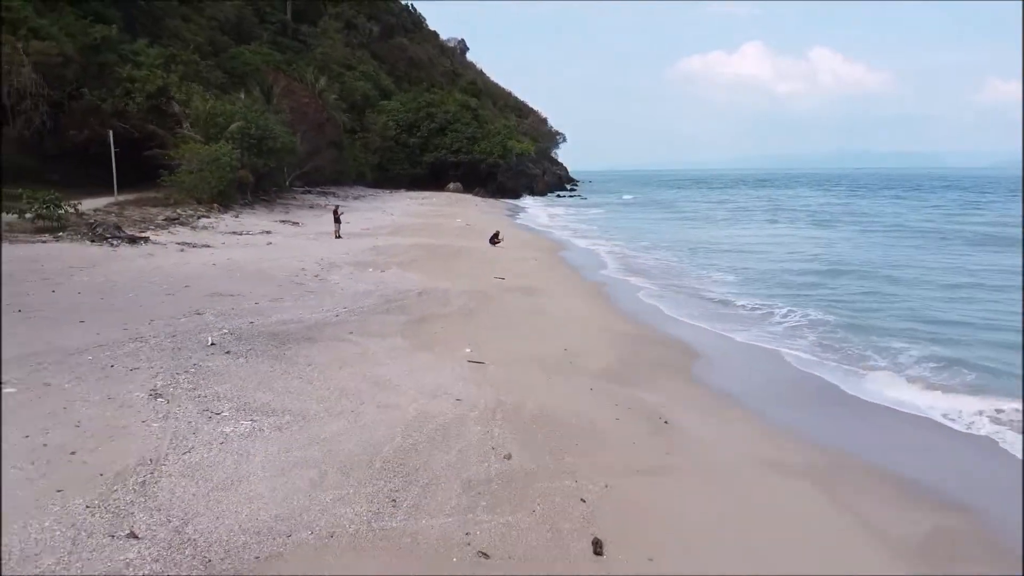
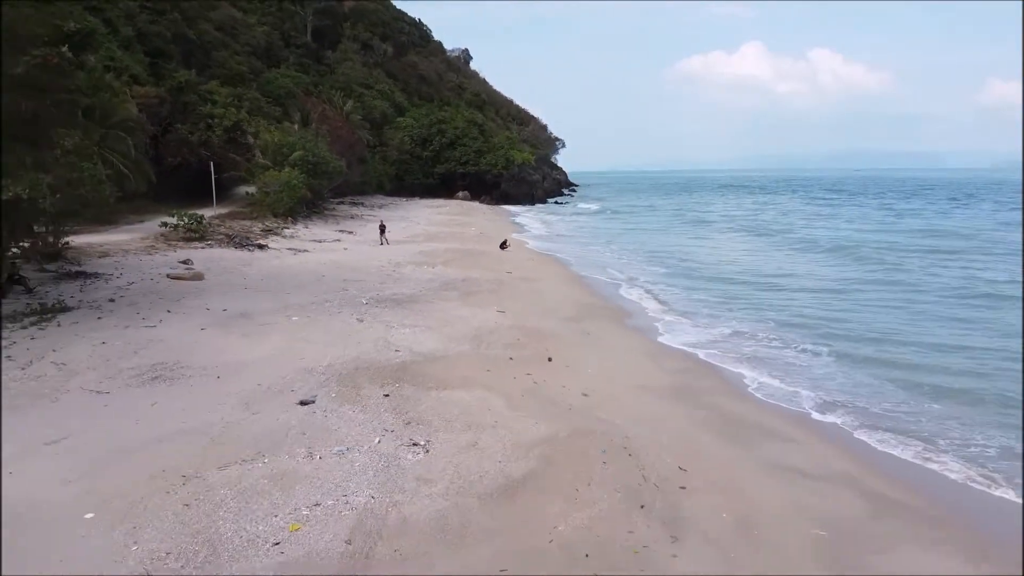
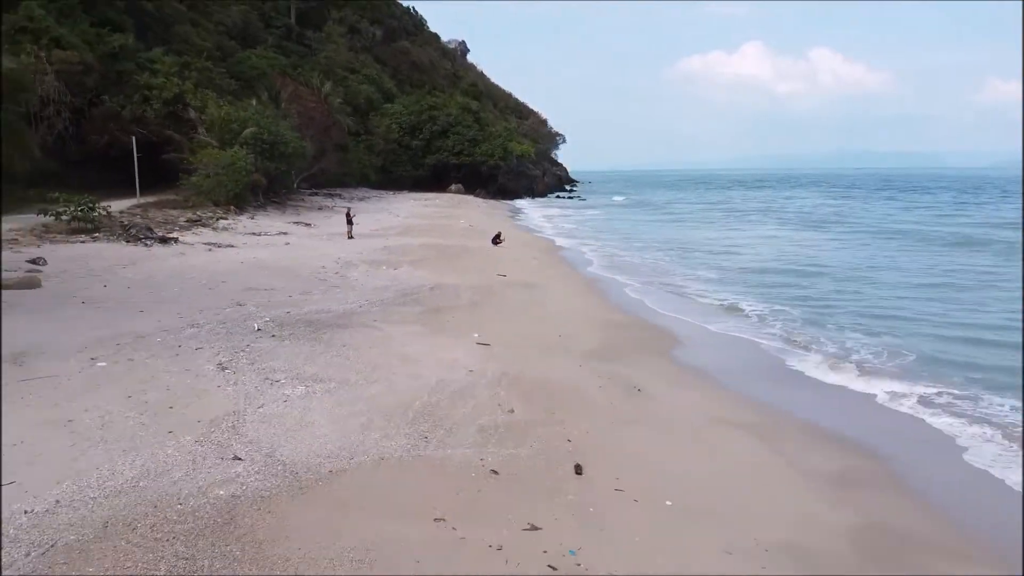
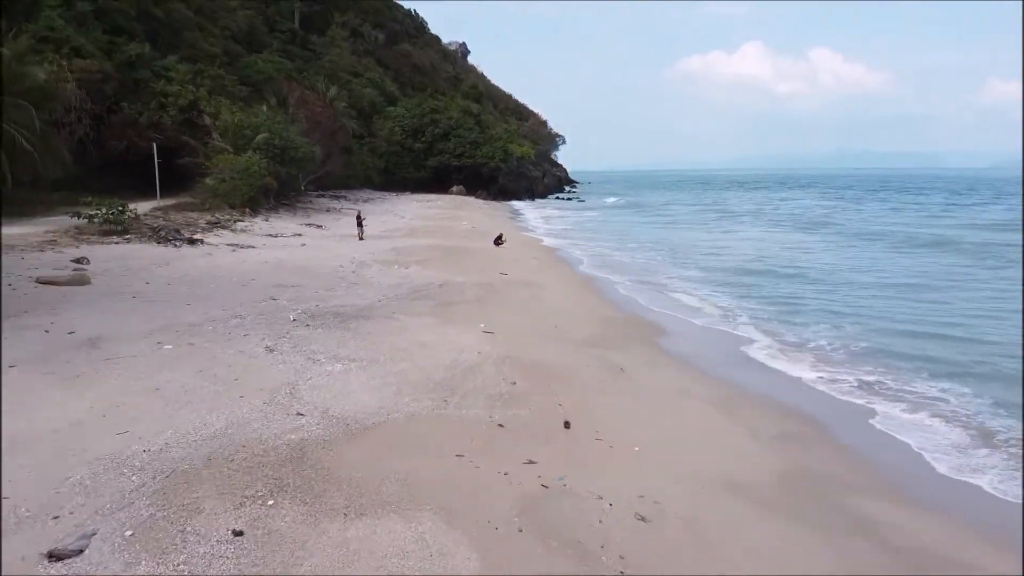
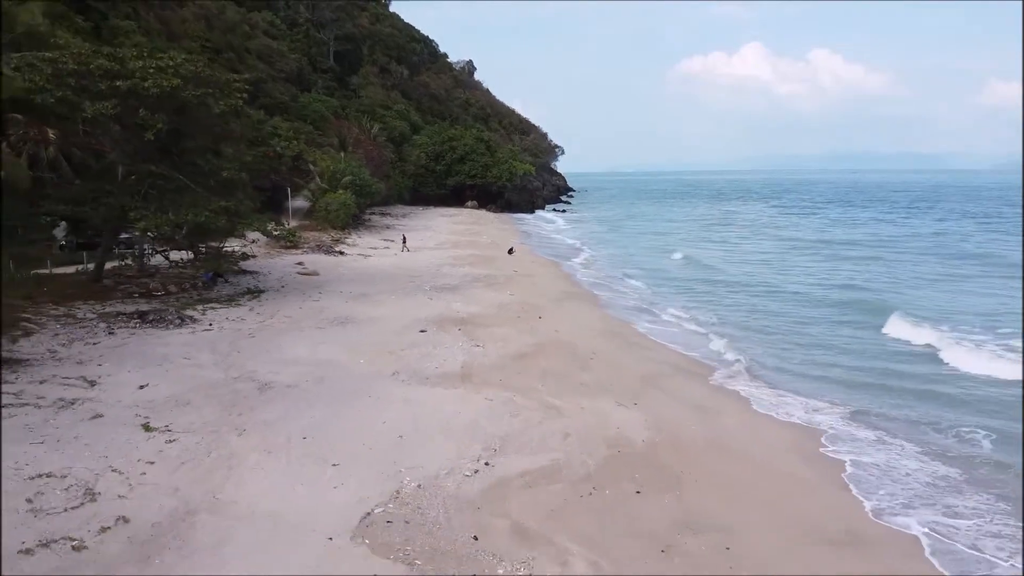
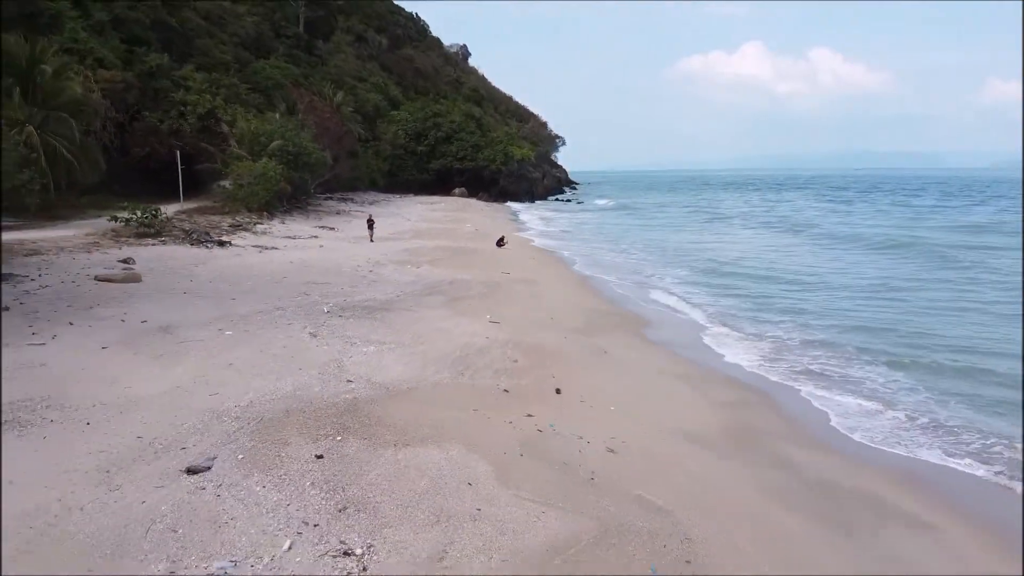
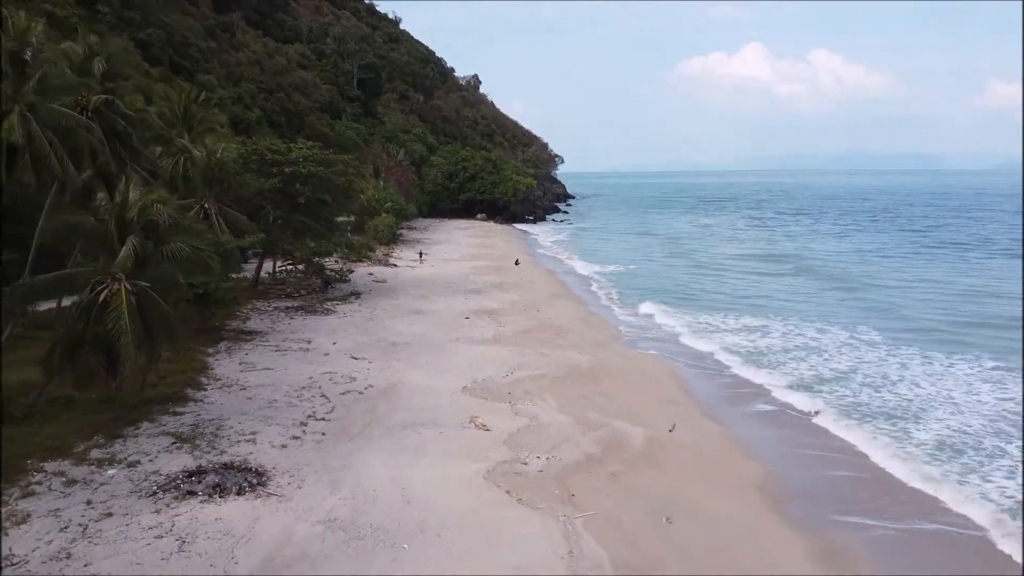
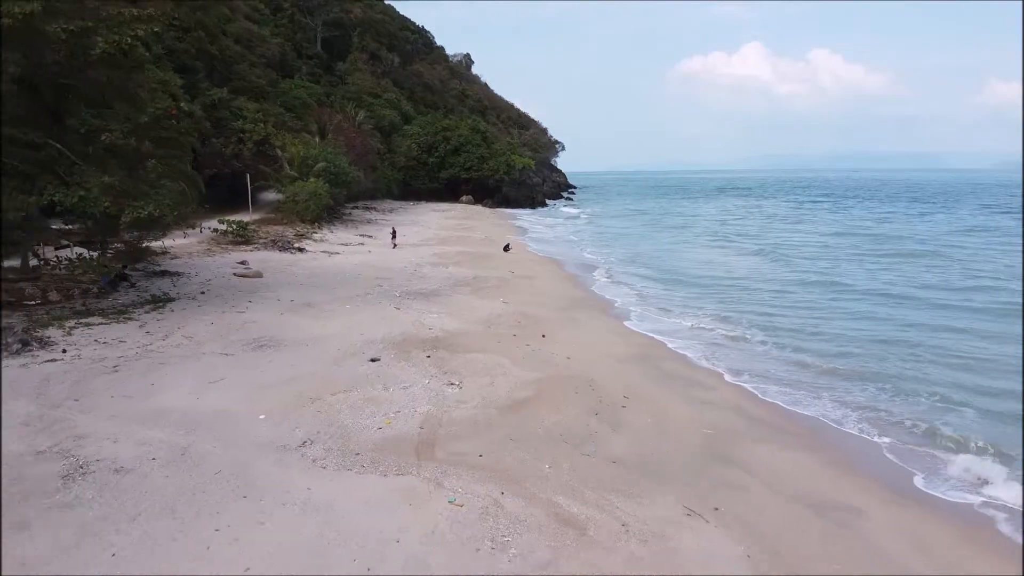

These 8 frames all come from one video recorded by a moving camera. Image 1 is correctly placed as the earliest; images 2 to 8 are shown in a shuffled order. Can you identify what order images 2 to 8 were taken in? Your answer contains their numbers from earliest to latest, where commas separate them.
3, 4, 6, 2, 8, 5, 7
